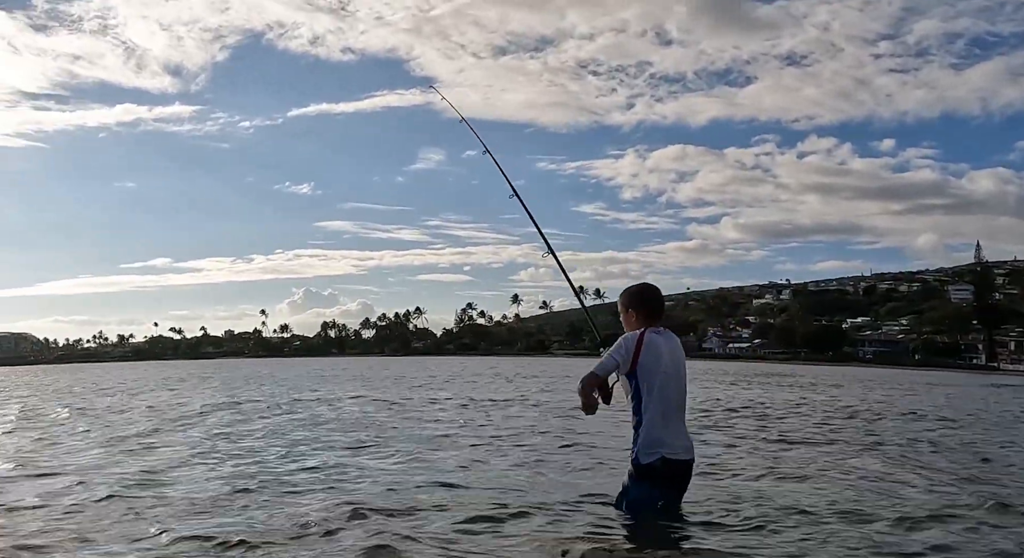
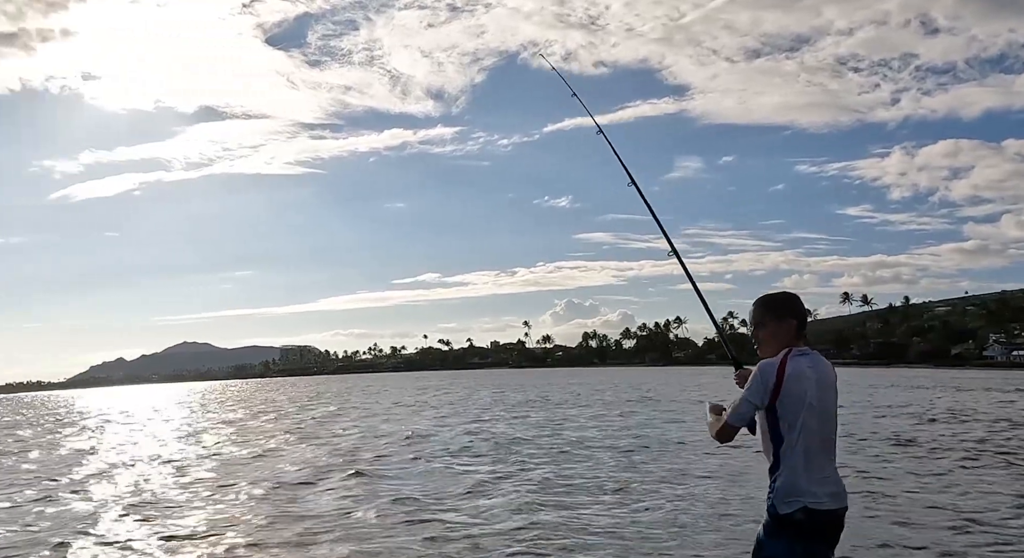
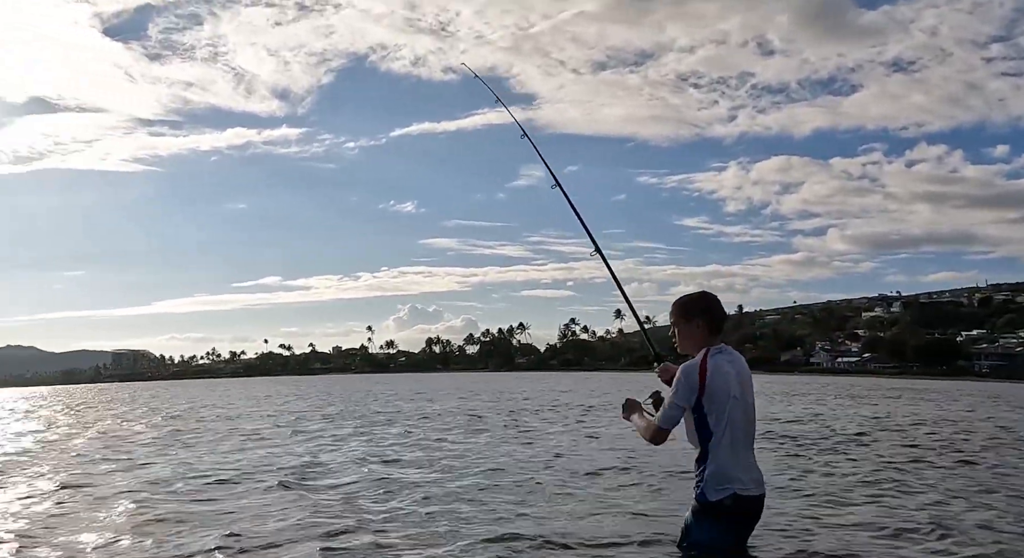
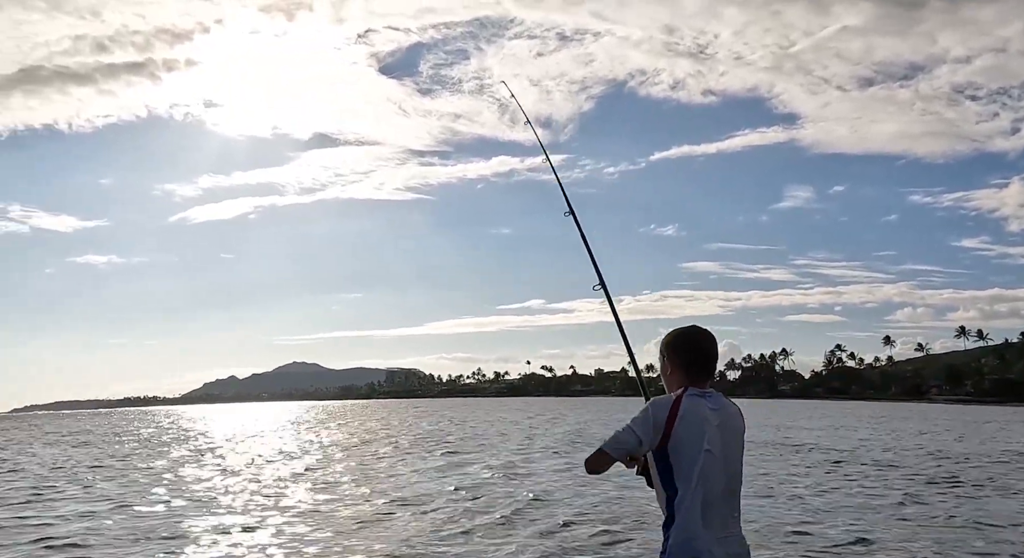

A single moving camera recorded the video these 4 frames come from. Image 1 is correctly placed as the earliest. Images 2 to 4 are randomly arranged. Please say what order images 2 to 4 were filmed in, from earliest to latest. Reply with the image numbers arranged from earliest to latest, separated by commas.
3, 2, 4
